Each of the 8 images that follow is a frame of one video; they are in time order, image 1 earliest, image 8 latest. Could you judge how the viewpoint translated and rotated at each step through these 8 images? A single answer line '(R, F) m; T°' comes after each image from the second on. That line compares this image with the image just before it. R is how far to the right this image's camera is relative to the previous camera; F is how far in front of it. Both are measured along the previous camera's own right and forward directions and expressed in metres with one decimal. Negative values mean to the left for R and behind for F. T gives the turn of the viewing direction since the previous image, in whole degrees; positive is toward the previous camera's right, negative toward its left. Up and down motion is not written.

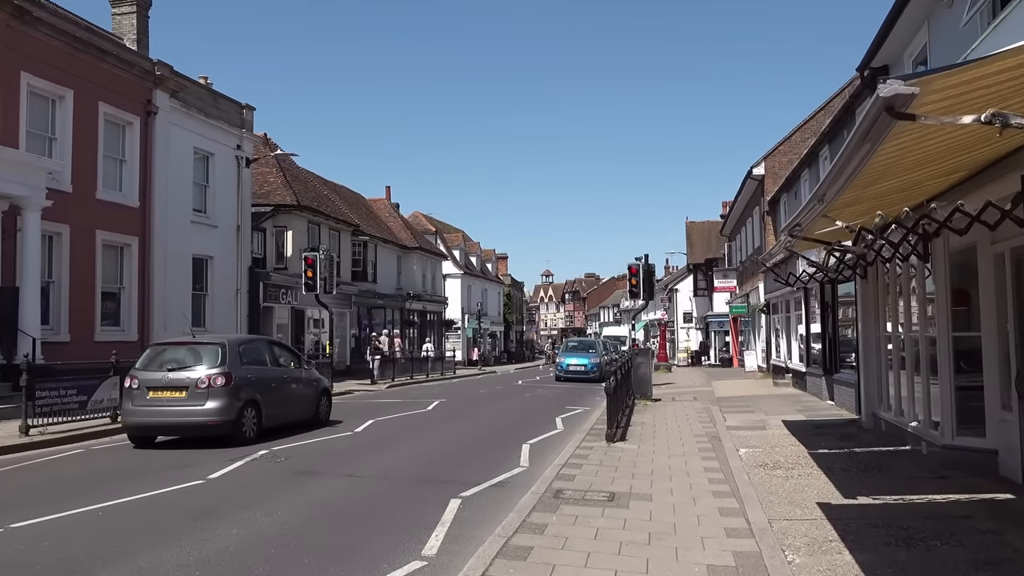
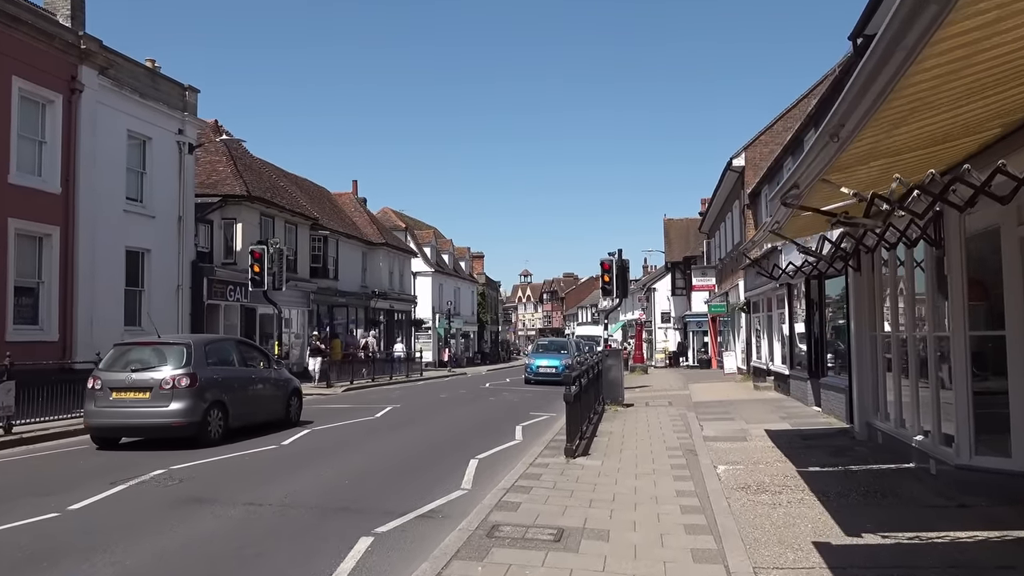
(+0.4, +1.5) m; +1°
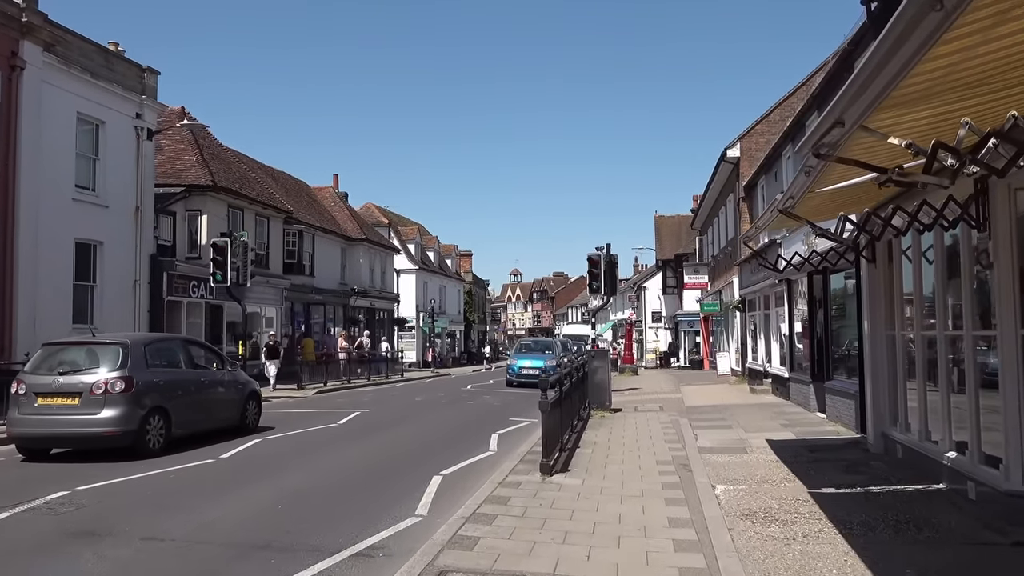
(+0.2, +1.3) m; +1°
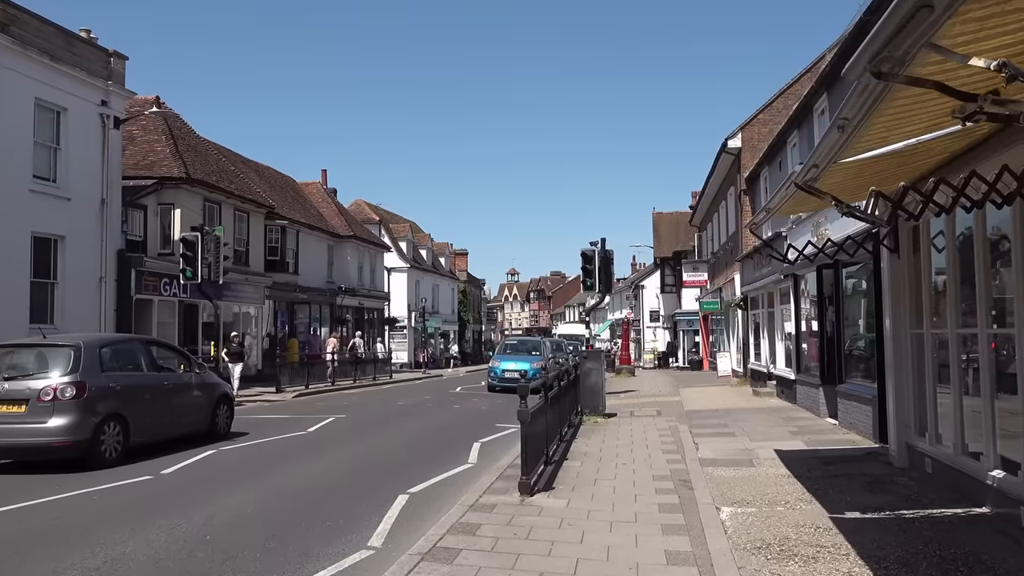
(+0.2, +1.1) m; 0°
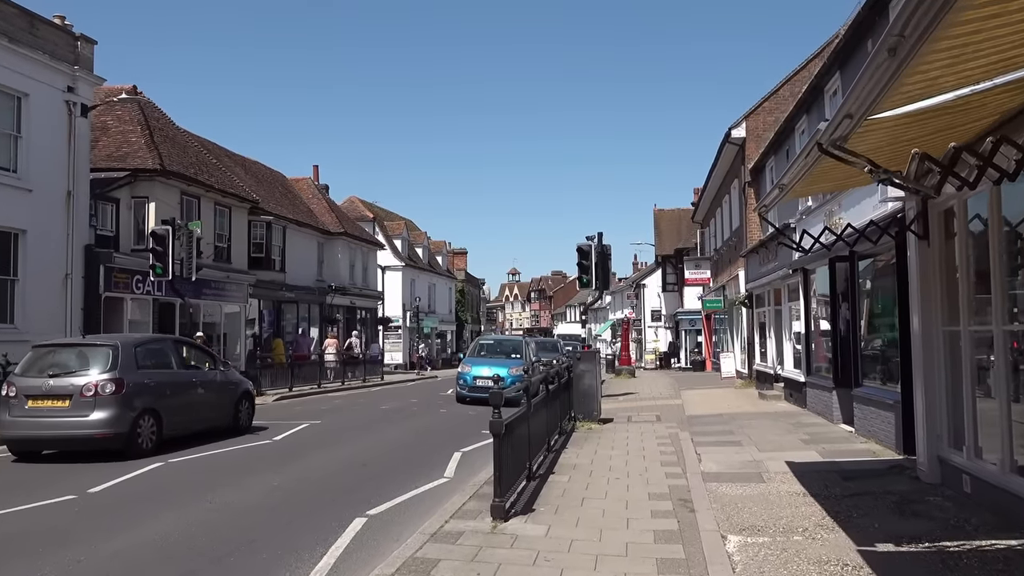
(+0.3, +1.0) m; 0°
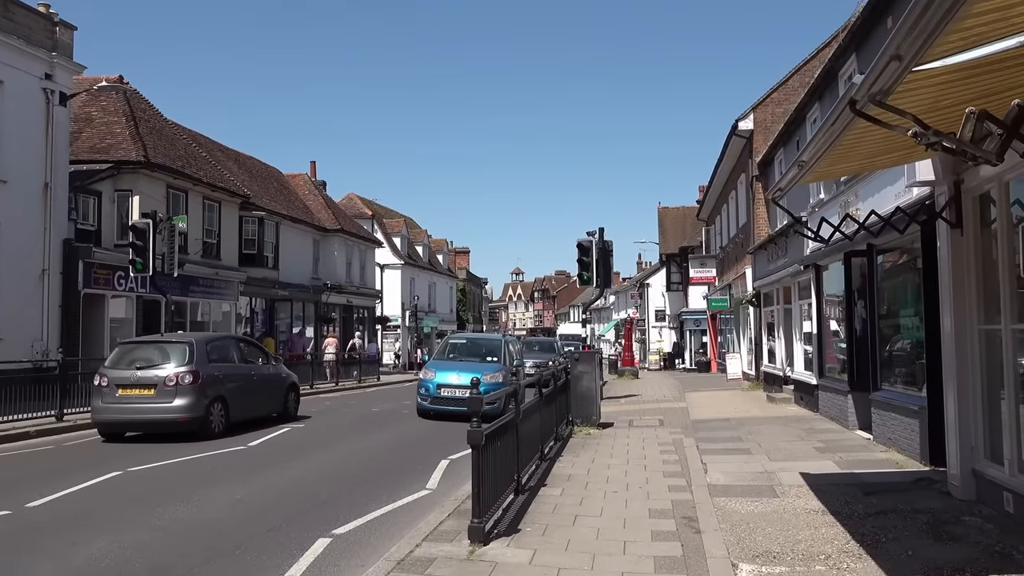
(+0.2, +0.8) m; 0°
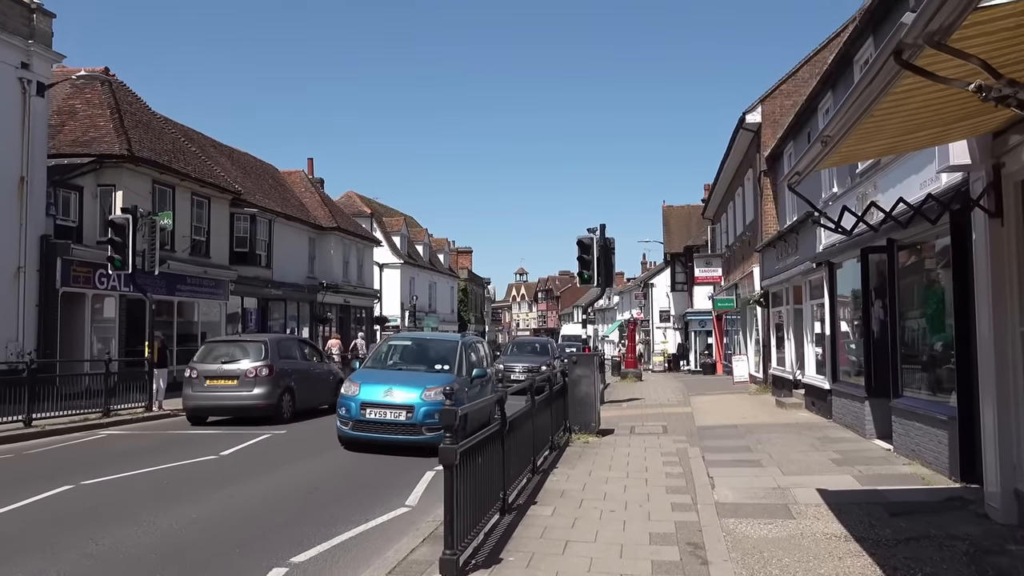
(+0.2, +0.7) m; 0°
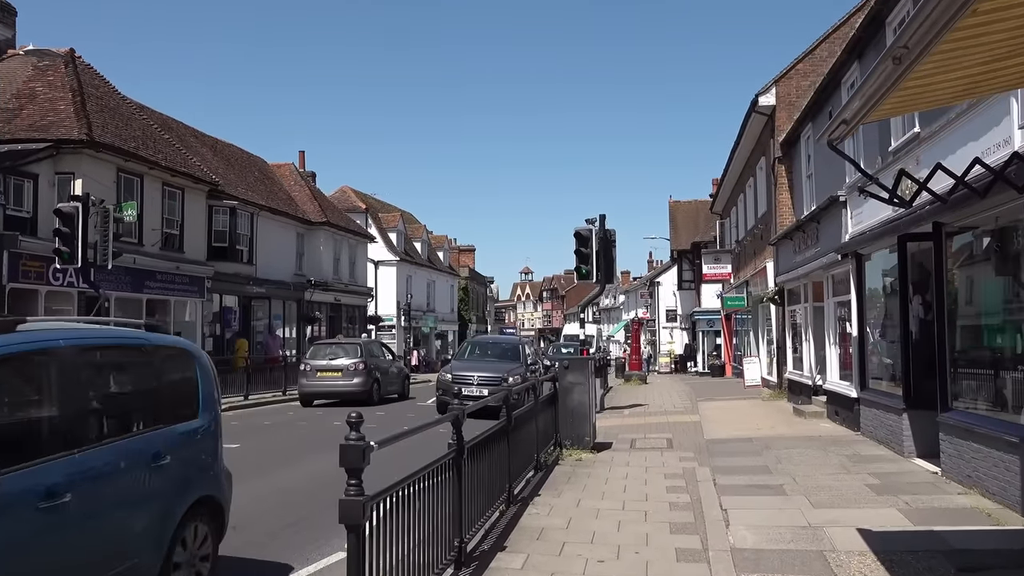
(+0.3, +1.5) m; -1°
